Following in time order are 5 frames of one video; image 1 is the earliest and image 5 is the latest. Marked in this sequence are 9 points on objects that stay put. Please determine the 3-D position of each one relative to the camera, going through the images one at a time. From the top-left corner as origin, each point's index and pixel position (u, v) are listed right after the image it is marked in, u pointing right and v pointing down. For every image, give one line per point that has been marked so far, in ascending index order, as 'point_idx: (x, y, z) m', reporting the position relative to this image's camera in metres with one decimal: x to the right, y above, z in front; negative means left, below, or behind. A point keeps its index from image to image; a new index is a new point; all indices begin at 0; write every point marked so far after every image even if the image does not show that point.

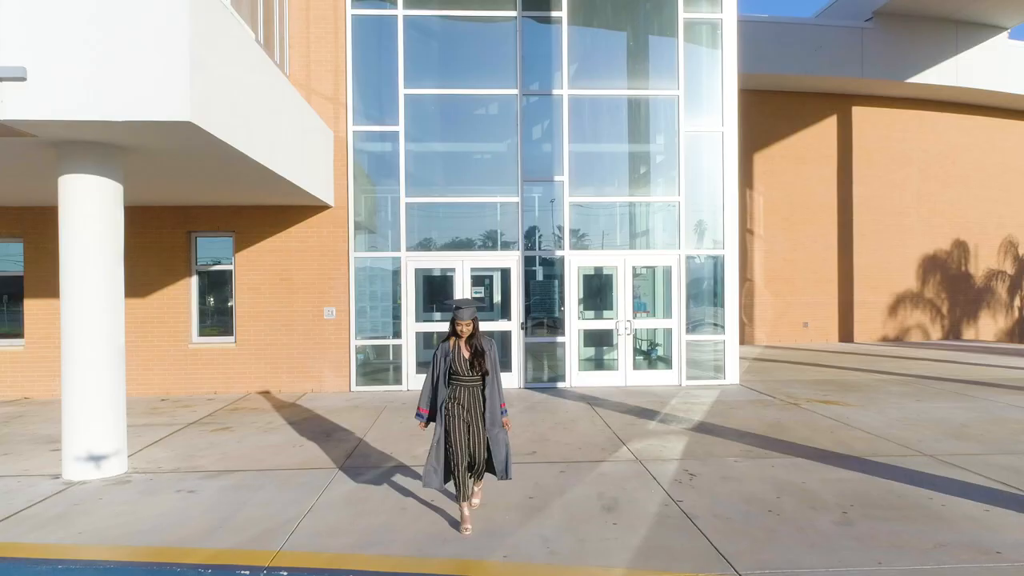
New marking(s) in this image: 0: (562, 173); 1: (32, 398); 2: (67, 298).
0: (+0.7, +1.6, +10.6) m
1: (-6.1, -1.4, +9.9) m
2: (-3.2, -0.1, +5.7) m
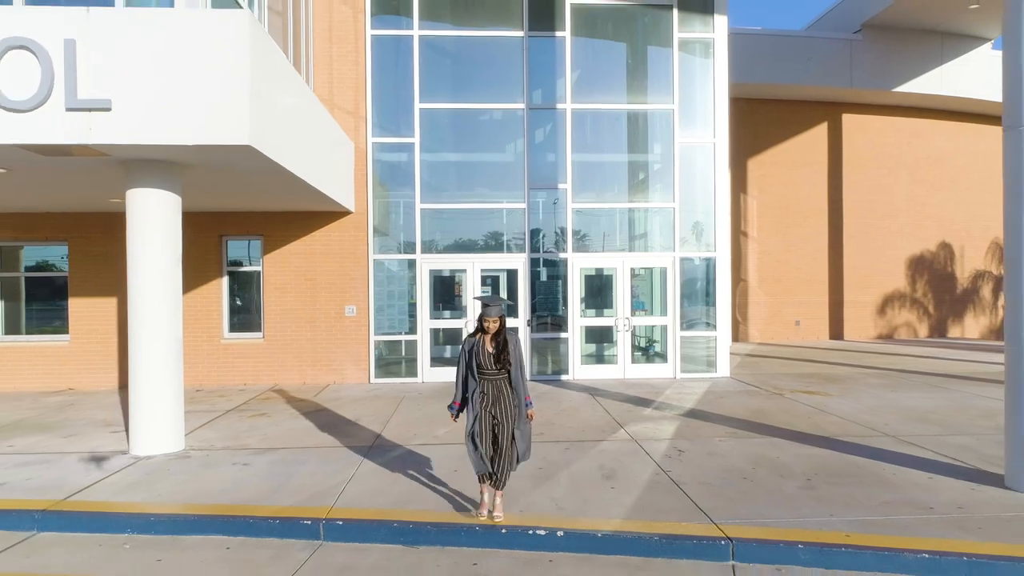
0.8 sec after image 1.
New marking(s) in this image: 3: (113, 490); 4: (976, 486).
0: (+0.8, +1.6, +11.4) m
1: (-6.0, -1.4, +10.7) m
2: (-3.2, -0.1, +6.6) m
3: (-2.8, -1.4, +5.6) m
4: (+3.2, -1.3, +5.3) m
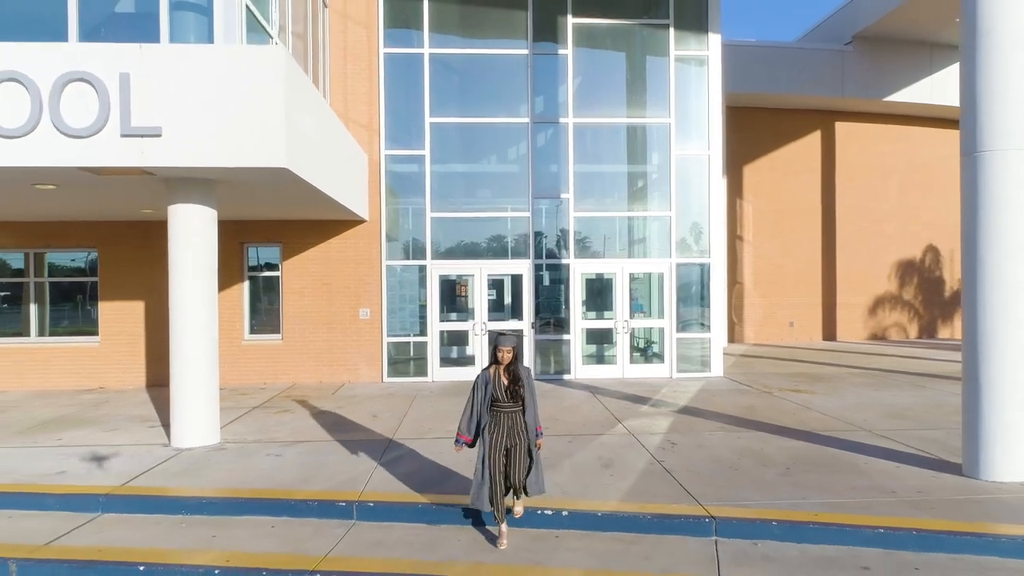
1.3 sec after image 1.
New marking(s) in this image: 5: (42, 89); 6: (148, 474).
0: (+0.9, +1.5, +12.0) m
1: (-5.9, -1.4, +11.4) m
2: (-3.1, -0.1, +7.2) m
3: (-2.8, -1.5, +6.2) m
4: (+3.2, -1.4, +6.0) m
5: (-3.7, +1.6, +6.1) m
6: (-2.9, -1.5, +6.3) m
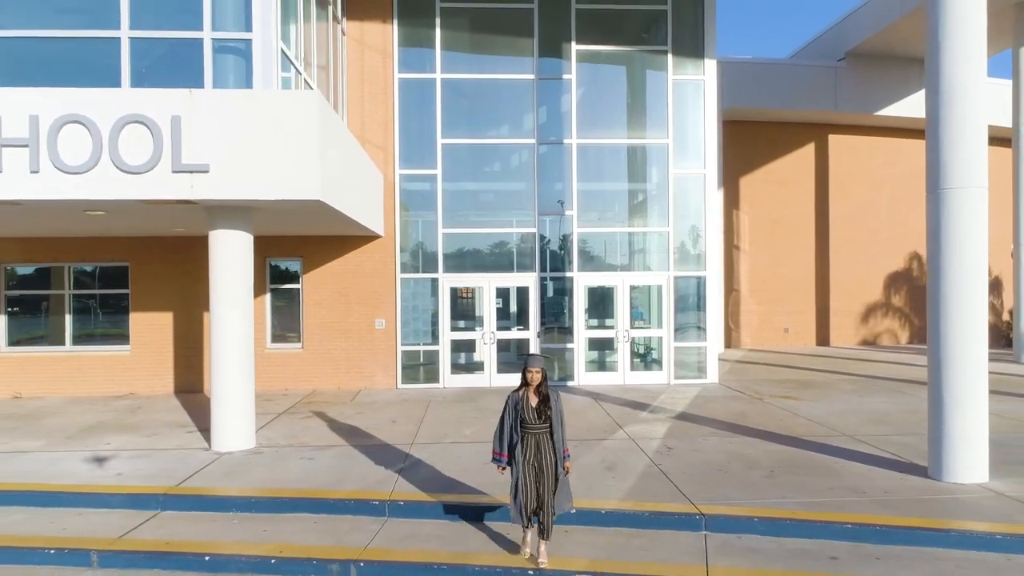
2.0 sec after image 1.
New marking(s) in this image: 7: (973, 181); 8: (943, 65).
0: (+1.0, +1.3, +12.7) m
1: (-5.8, -1.6, +12.1) m
2: (-3.0, -0.3, +7.9) m
3: (-2.7, -1.7, +6.9) m
4: (+3.3, -1.6, +6.6) m
5: (-3.6, +1.4, +6.8) m
6: (-2.8, -1.7, +6.9) m
7: (+3.8, +0.9, +6.4) m
8: (+3.6, +1.9, +6.5) m
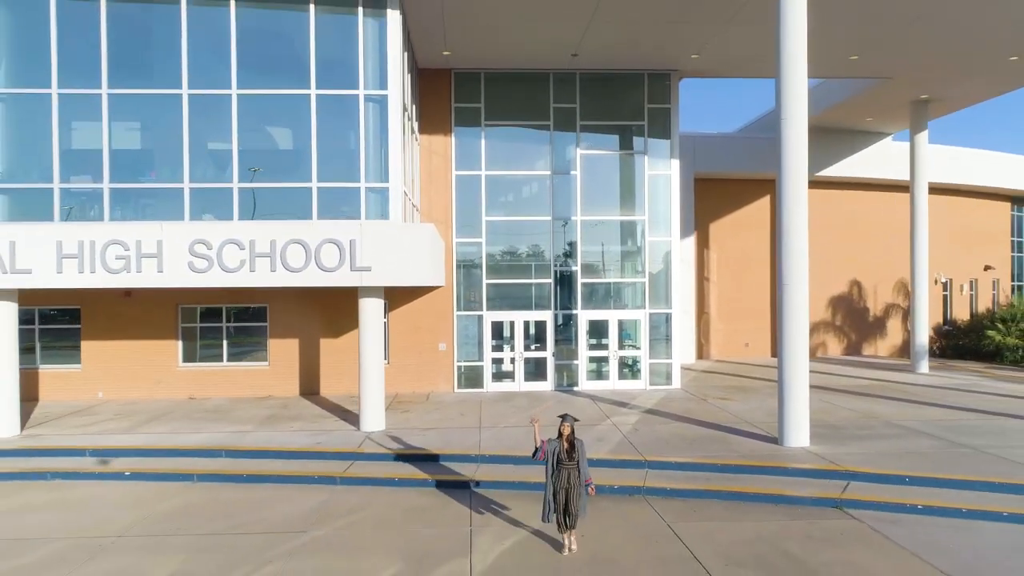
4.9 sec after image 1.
0: (+1.5, +0.6, +17.9) m
1: (-5.3, -2.4, +17.2) m
2: (-2.5, -1.1, +13.1) m
3: (-2.2, -2.4, +12.1) m
4: (+3.8, -2.3, +11.8) m
5: (-3.1, +0.6, +12.0) m
6: (-2.3, -2.4, +12.1) m
7: (+4.2, +0.1, +11.5) m
8: (+4.1, +1.1, +11.7) m
